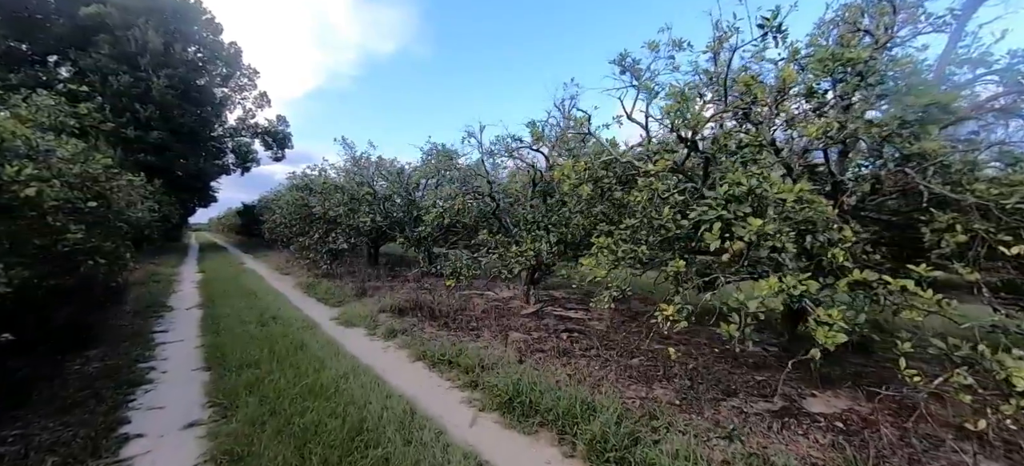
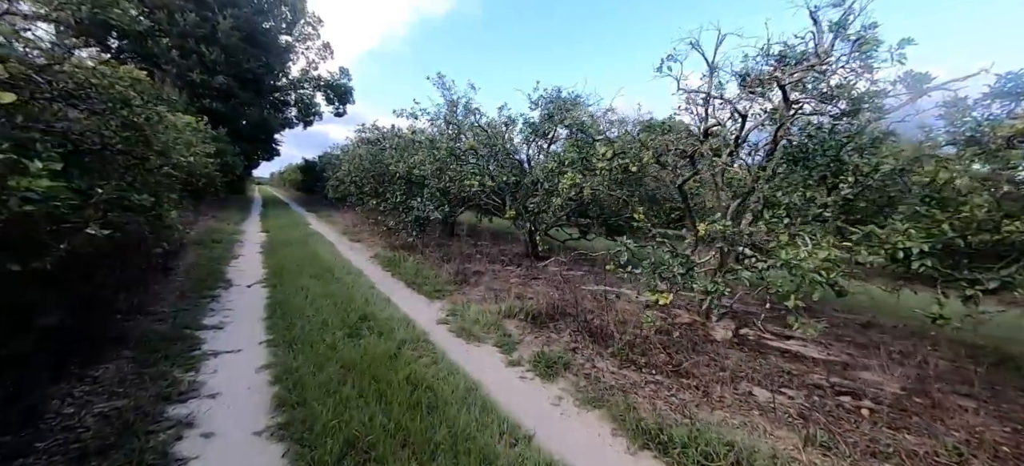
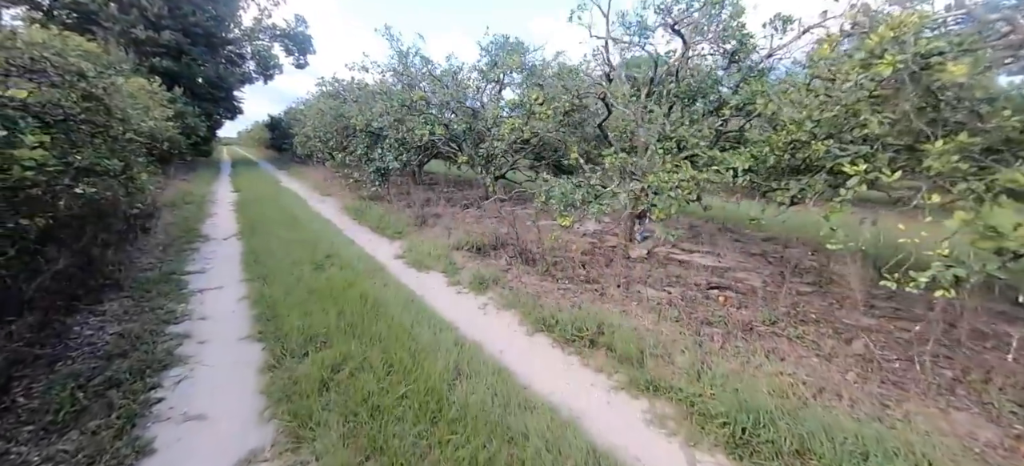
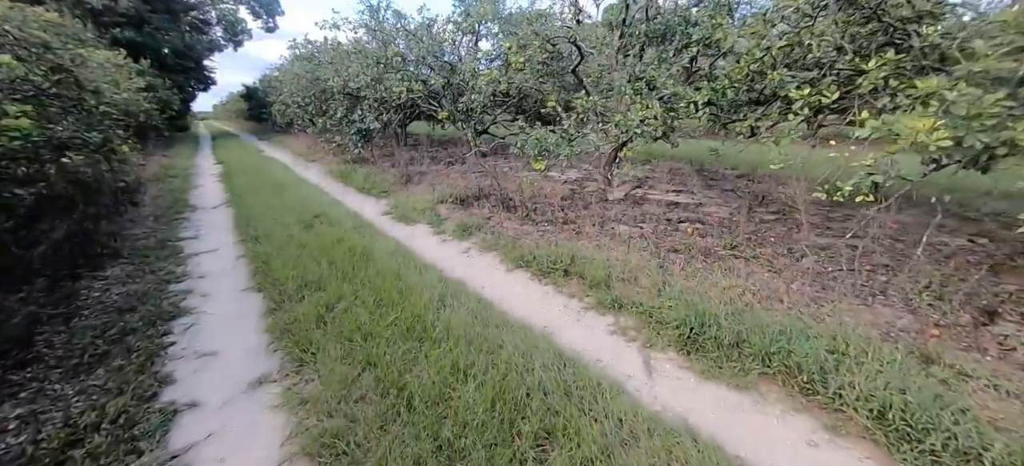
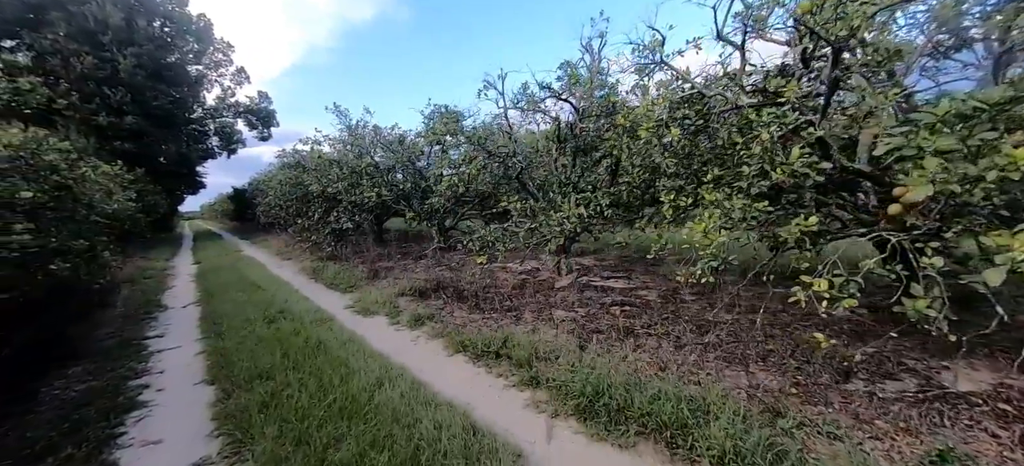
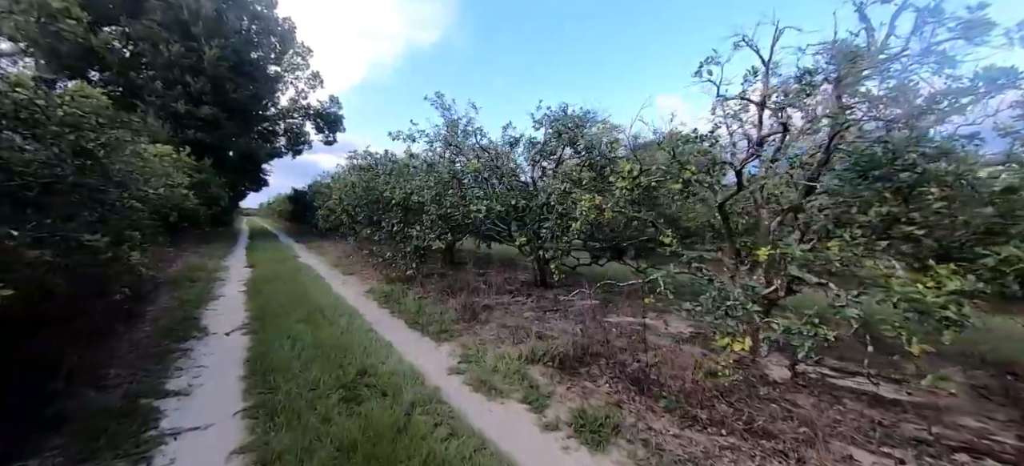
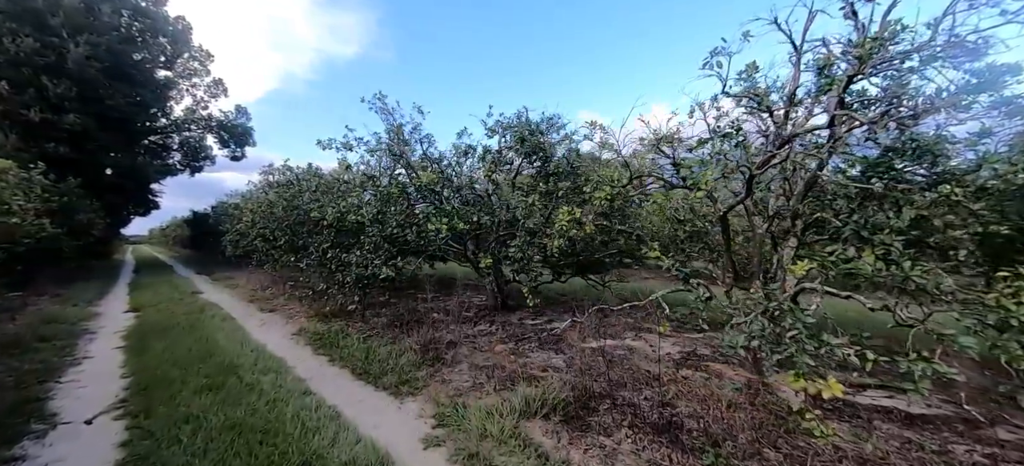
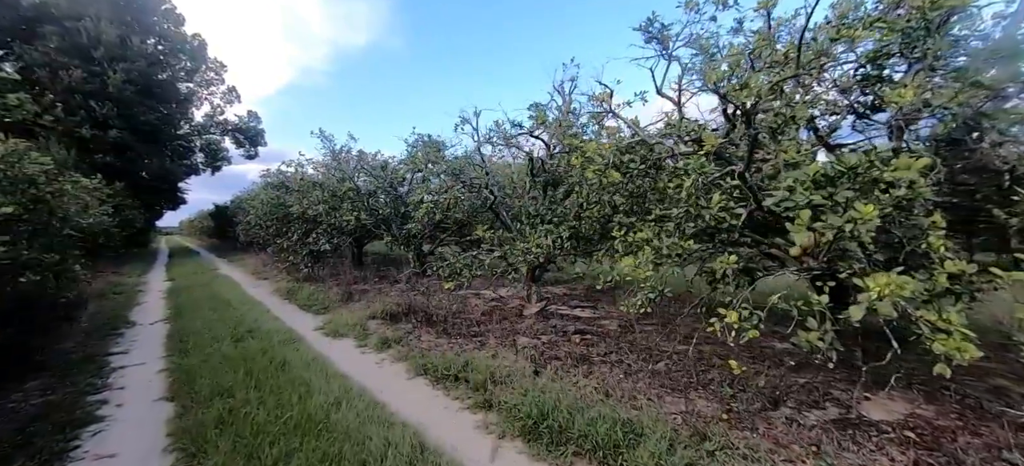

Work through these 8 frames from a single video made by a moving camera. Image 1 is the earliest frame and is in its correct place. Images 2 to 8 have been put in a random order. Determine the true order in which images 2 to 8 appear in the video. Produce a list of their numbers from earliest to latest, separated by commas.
8, 5, 4, 3, 2, 6, 7
